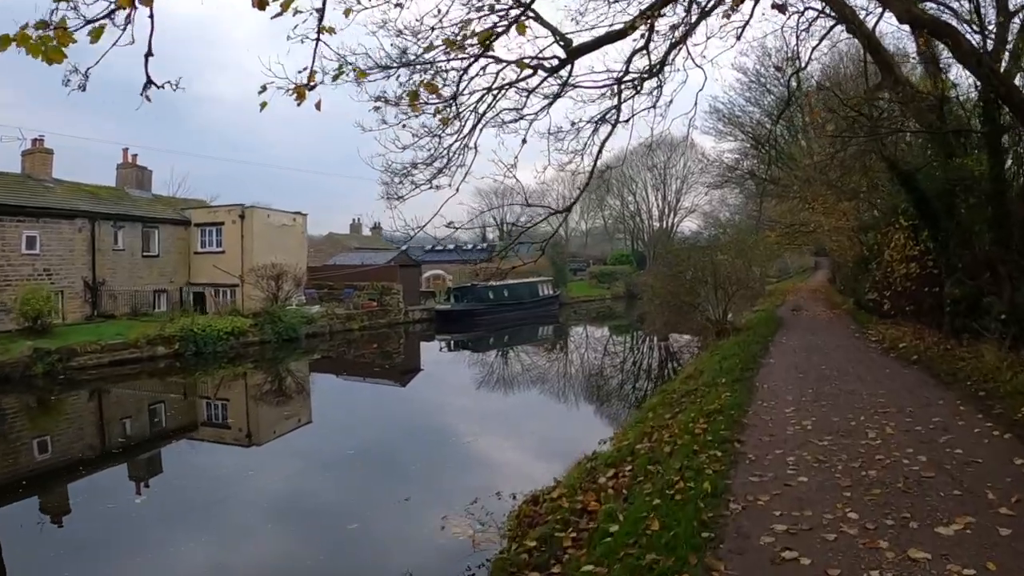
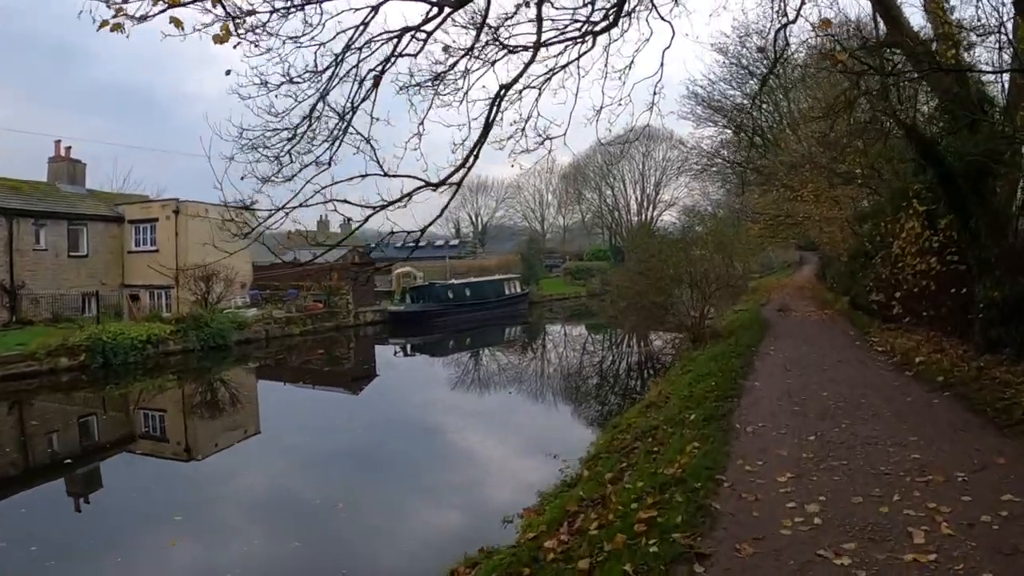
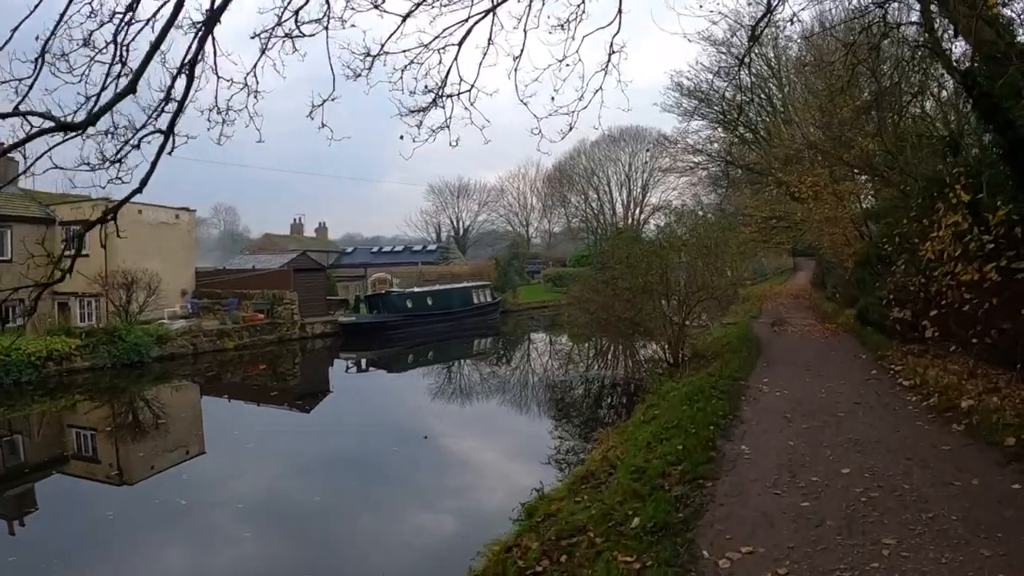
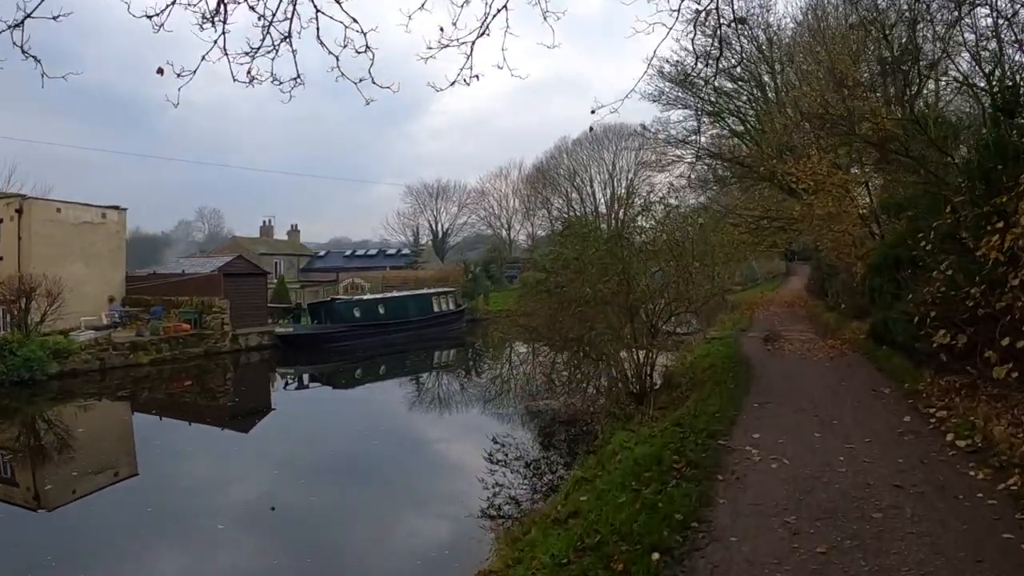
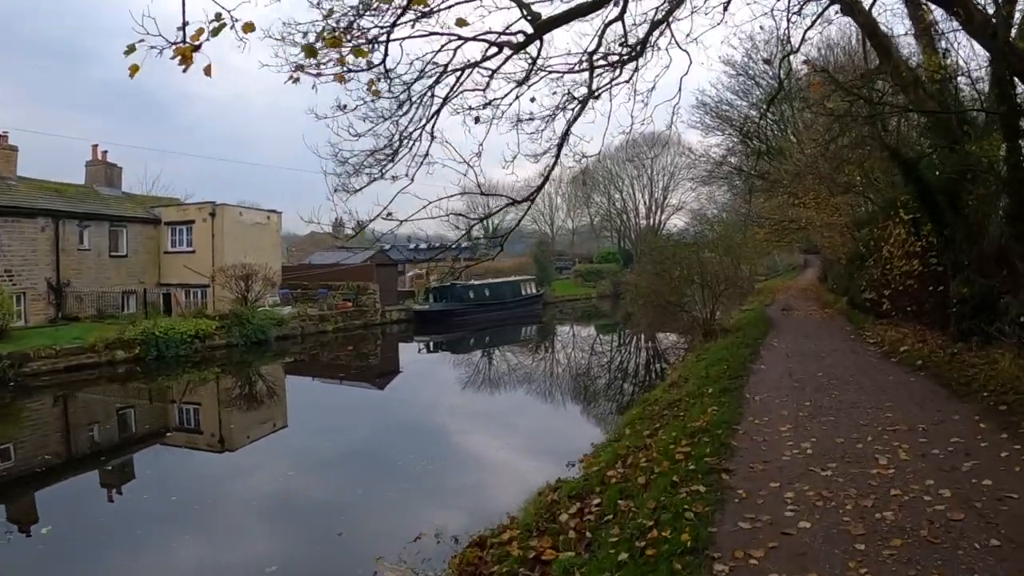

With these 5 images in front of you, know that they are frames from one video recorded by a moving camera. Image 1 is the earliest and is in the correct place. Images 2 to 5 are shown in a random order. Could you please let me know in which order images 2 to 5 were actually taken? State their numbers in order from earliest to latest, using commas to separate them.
5, 2, 3, 4
